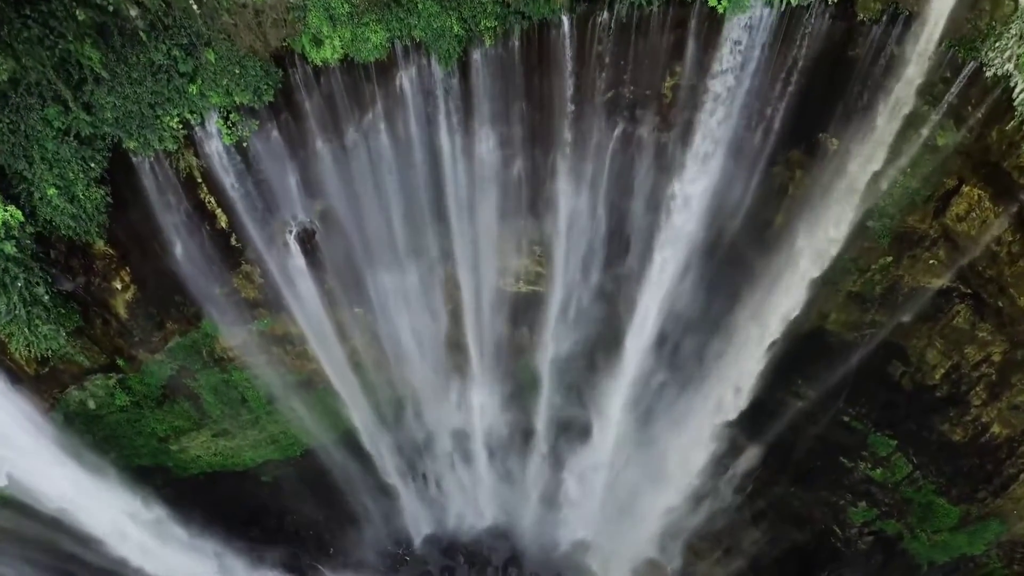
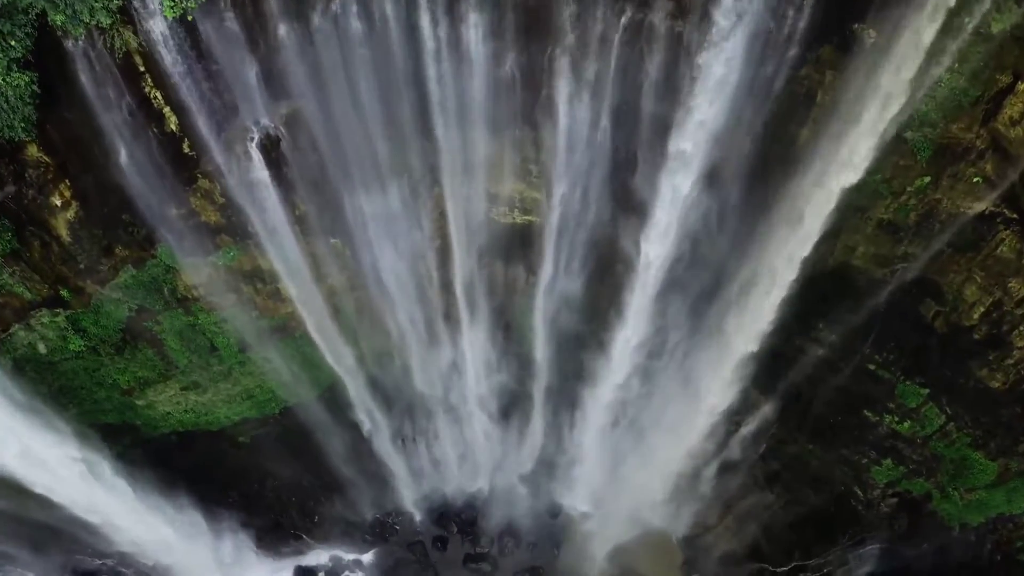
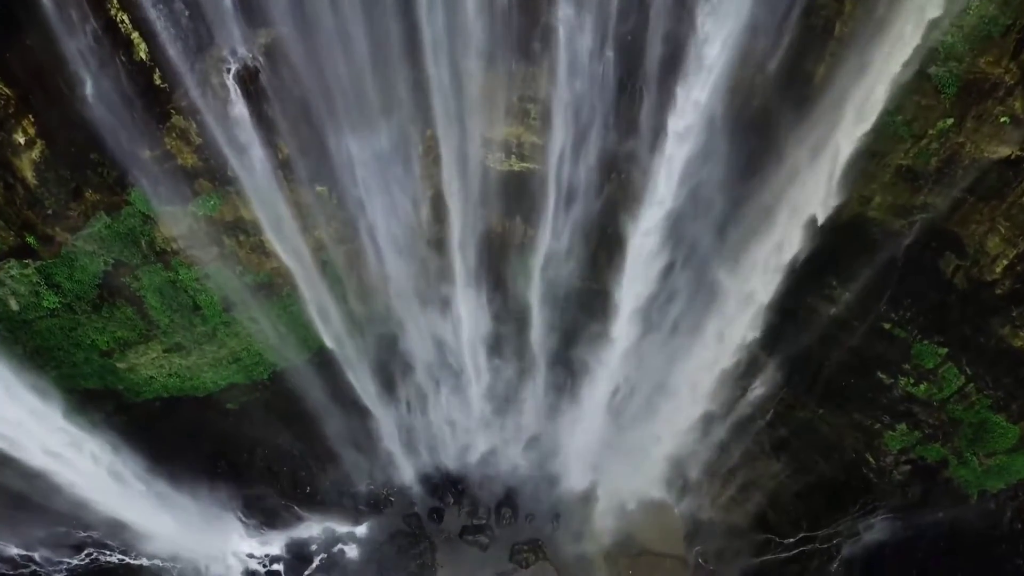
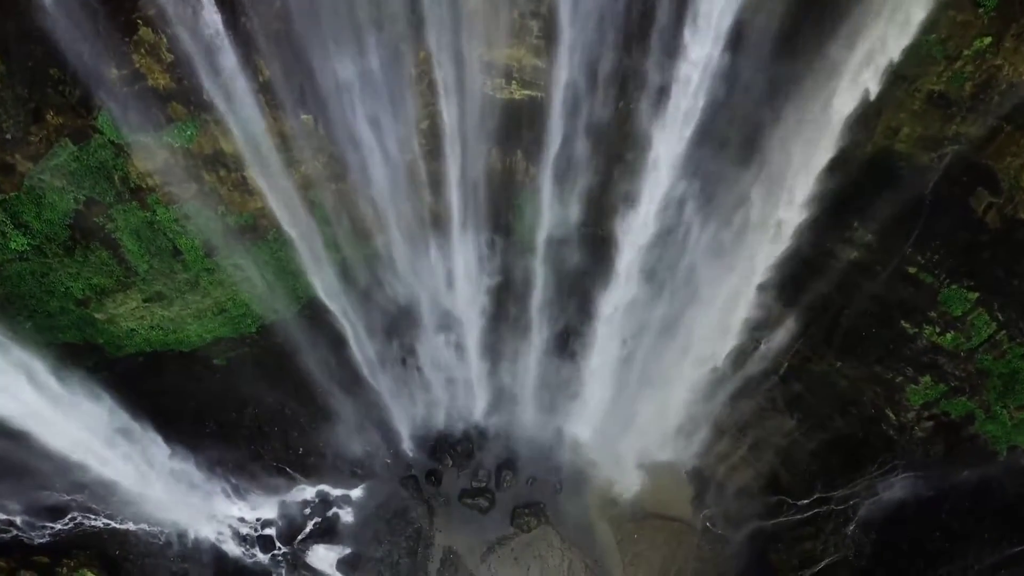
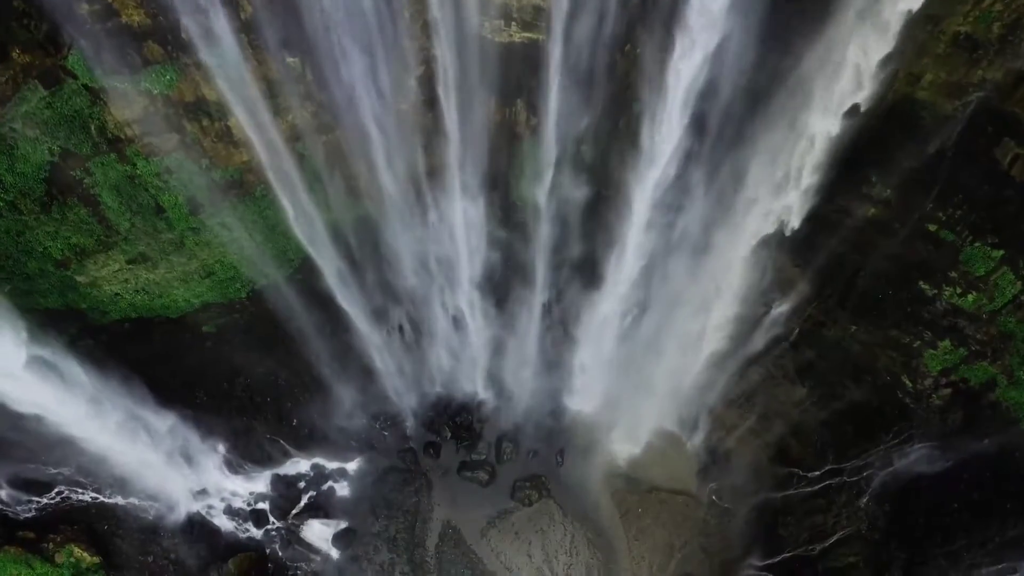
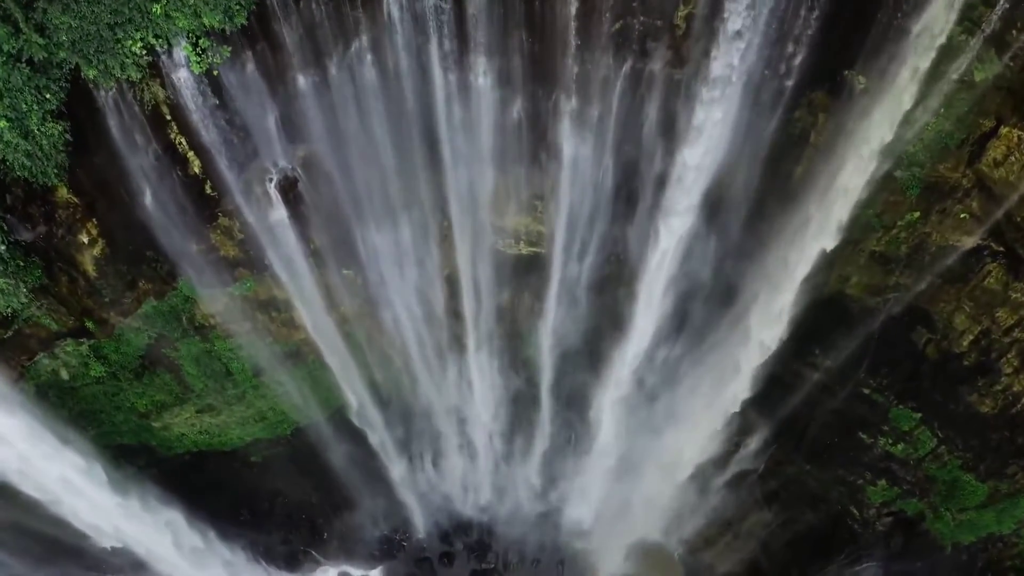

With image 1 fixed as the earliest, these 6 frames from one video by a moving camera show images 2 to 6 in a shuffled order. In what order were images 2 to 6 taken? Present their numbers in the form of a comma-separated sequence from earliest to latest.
6, 2, 3, 4, 5
